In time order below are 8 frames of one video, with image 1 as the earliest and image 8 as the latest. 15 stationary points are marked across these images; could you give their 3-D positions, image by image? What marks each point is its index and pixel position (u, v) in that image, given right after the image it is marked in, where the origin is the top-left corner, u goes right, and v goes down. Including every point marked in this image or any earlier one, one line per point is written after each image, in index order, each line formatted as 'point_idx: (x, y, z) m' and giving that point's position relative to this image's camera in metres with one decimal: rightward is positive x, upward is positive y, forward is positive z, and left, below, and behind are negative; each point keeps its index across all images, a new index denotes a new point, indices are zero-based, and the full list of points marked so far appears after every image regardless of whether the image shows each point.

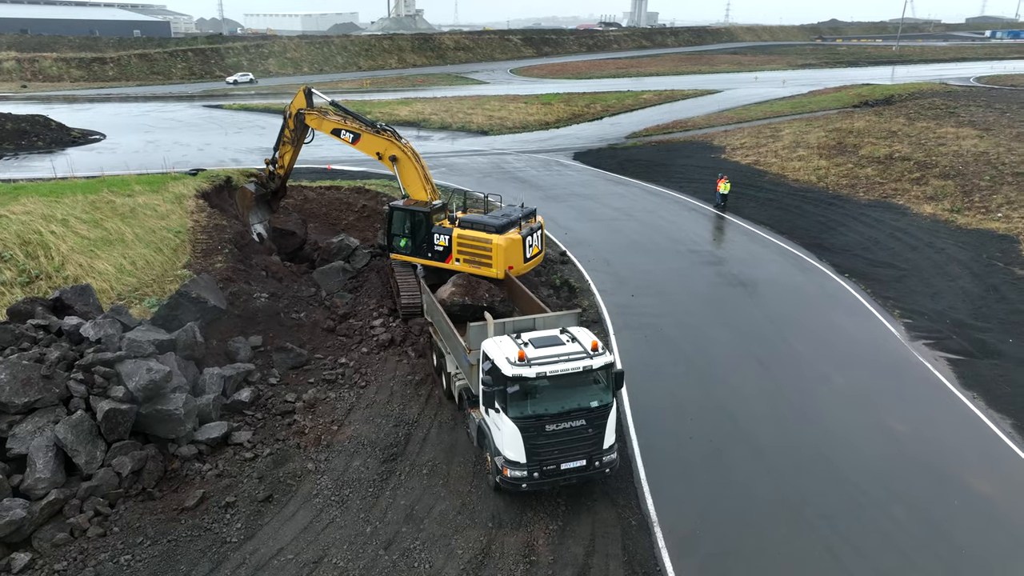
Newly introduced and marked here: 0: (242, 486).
0: (-3.7, -2.8, +9.8) m
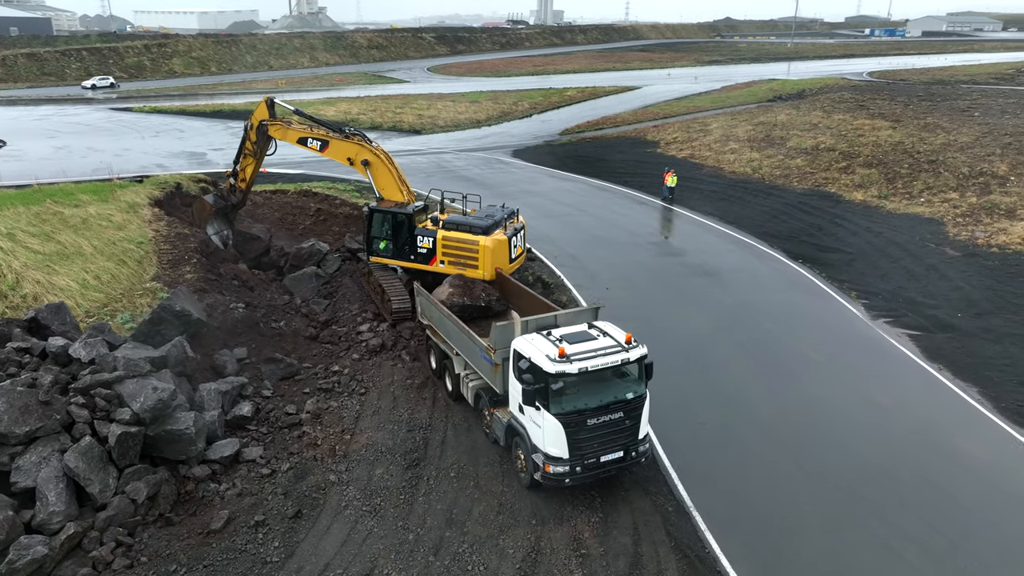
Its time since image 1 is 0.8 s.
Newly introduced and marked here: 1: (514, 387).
0: (-3.3, -2.9, +9.4) m
1: (0.0, -1.3, +9.5) m
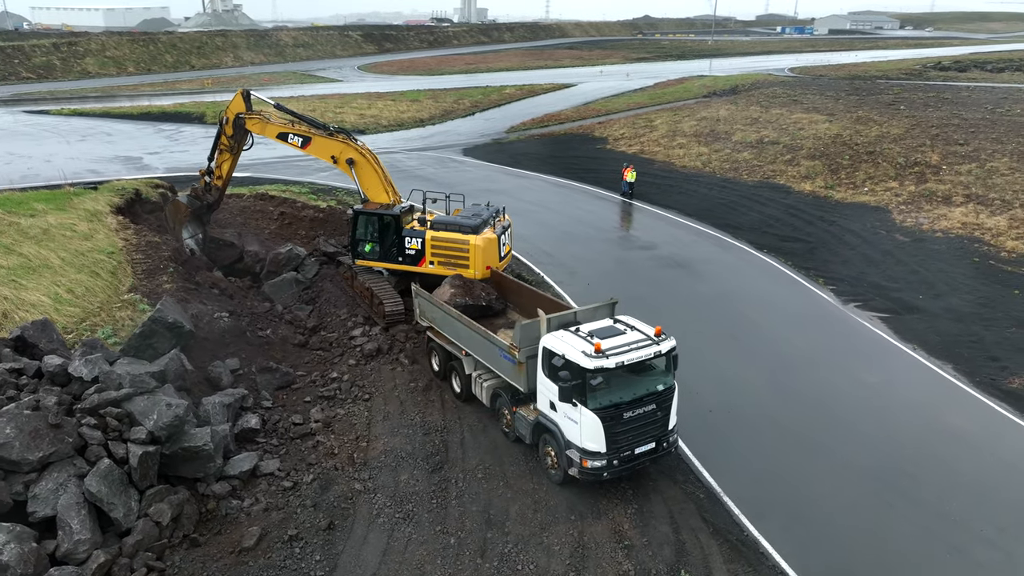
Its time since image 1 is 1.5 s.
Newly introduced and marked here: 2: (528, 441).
0: (-2.8, -3.0, +9.1) m
1: (+0.4, -1.3, +9.5) m
2: (+0.2, -2.2, +10.2) m
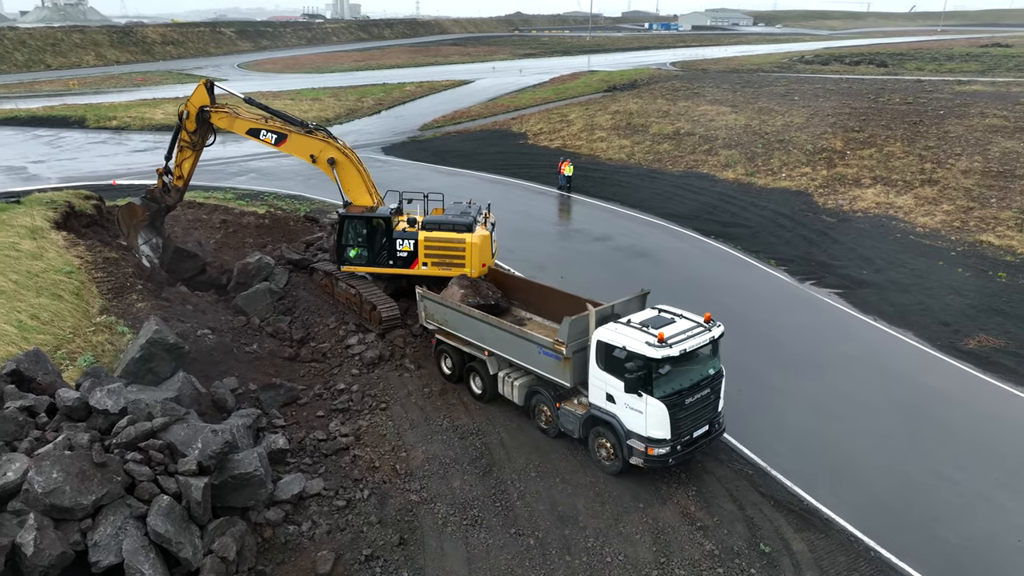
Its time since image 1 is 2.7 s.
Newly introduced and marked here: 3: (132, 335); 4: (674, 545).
0: (-1.8, -3.1, +8.7) m
1: (+1.2, -1.2, +9.6) m
2: (+0.9, -2.2, +10.3) m
3: (-6.5, -0.8, +12.1) m
4: (+2.0, -3.1, +8.6) m
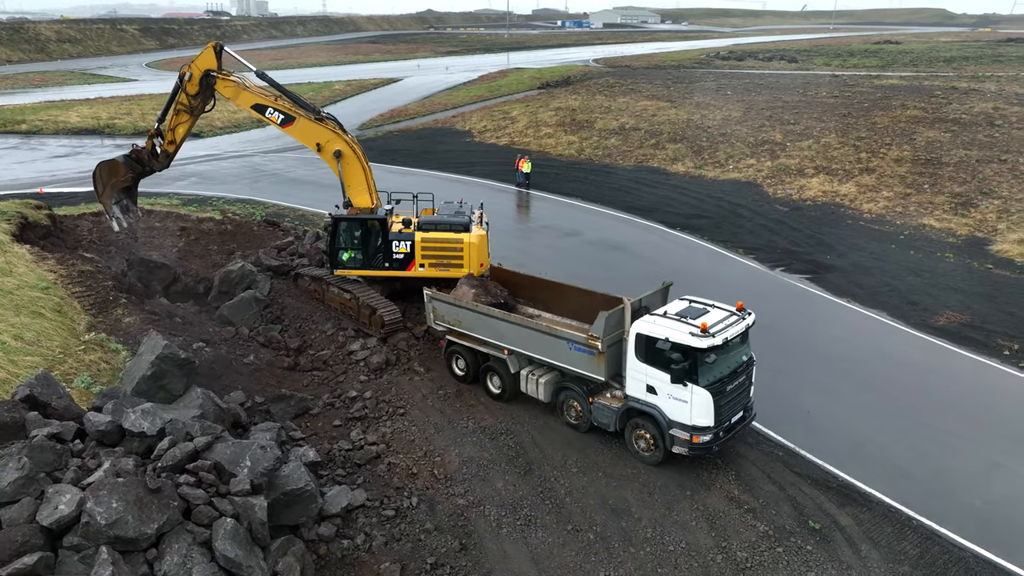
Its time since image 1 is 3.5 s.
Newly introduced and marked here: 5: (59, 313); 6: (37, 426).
0: (-1.1, -3.1, +8.5) m
1: (+1.8, -1.1, +9.7) m
2: (+1.5, -2.1, +10.4) m
3: (-6.2, -1.0, +11.4) m
4: (+2.7, -3.0, +8.8) m
5: (-7.5, -0.4, +11.7) m
6: (-5.3, -1.5, +7.9) m
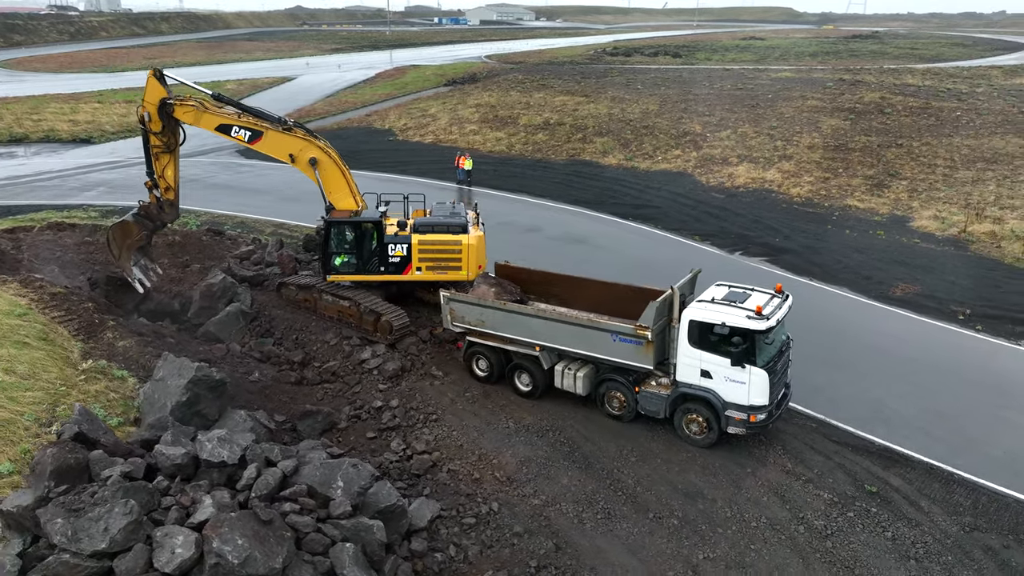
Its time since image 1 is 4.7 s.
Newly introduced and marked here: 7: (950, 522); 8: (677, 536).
0: (+0.1, -3.1, +8.4) m
1: (+2.6, -1.0, +10.0) m
2: (+2.2, -1.9, +10.6) m
3: (-5.6, -1.3, +10.4) m
4: (+3.8, -2.8, +9.2) m
5: (-6.9, -0.8, +10.4) m
6: (-4.1, -1.8, +7.0) m
7: (+5.4, -2.9, +8.7) m
8: (+2.0, -3.1, +8.7) m
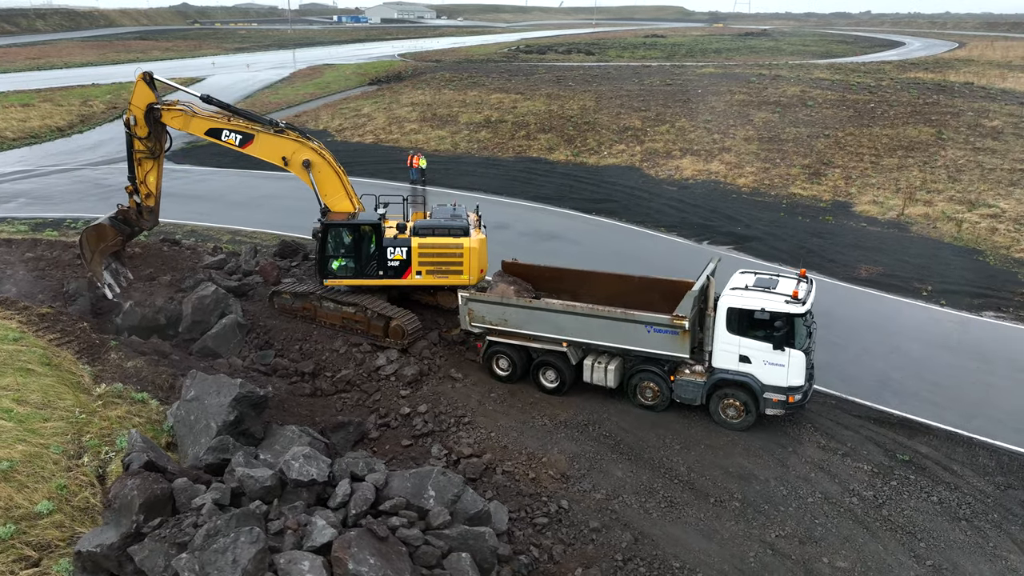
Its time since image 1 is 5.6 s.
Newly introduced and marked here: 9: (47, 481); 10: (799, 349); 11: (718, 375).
0: (+1.0, -3.0, +8.4) m
1: (+3.2, -0.8, +10.3) m
2: (+2.8, -1.8, +10.8) m
3: (-4.9, -1.5, +9.6) m
4: (+4.6, -2.6, +9.7) m
5: (-6.3, -1.1, +9.5) m
6: (-3.0, -1.9, +6.5) m
7: (+6.3, -2.6, +9.4) m
8: (+2.9, -2.9, +8.9) m
9: (-5.2, -2.1, +7.8) m
10: (+4.1, -0.9, +10.0) m
11: (+3.1, -1.3, +10.5) m
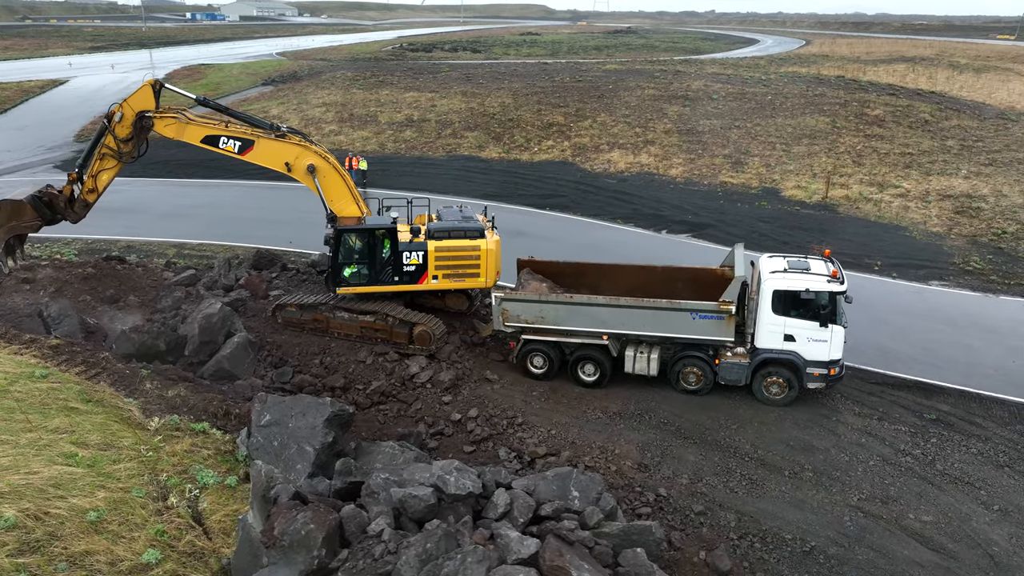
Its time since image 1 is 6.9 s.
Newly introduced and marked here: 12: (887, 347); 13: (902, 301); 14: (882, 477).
0: (+2.4, -2.9, +8.6) m
1: (+4.1, -0.5, +10.8) m
2: (+3.7, -1.5, +11.4) m
3: (-3.7, -1.8, +8.9) m
4: (+5.6, -2.2, +10.5) m
5: (-5.1, -1.4, +8.5) m
6: (-1.3, -2.0, +6.1) m
7: (+7.4, -2.1, +10.5) m
8: (+4.2, -2.7, +9.5) m
9: (-3.7, -2.4, +7.0) m
10: (+5.0, -0.6, +10.7) m
11: (+4.0, -1.1, +11.1) m
12: (+7.1, -1.2, +13.3) m
13: (+8.8, -0.4, +15.7) m
14: (+5.0, -2.6, +9.6) m
